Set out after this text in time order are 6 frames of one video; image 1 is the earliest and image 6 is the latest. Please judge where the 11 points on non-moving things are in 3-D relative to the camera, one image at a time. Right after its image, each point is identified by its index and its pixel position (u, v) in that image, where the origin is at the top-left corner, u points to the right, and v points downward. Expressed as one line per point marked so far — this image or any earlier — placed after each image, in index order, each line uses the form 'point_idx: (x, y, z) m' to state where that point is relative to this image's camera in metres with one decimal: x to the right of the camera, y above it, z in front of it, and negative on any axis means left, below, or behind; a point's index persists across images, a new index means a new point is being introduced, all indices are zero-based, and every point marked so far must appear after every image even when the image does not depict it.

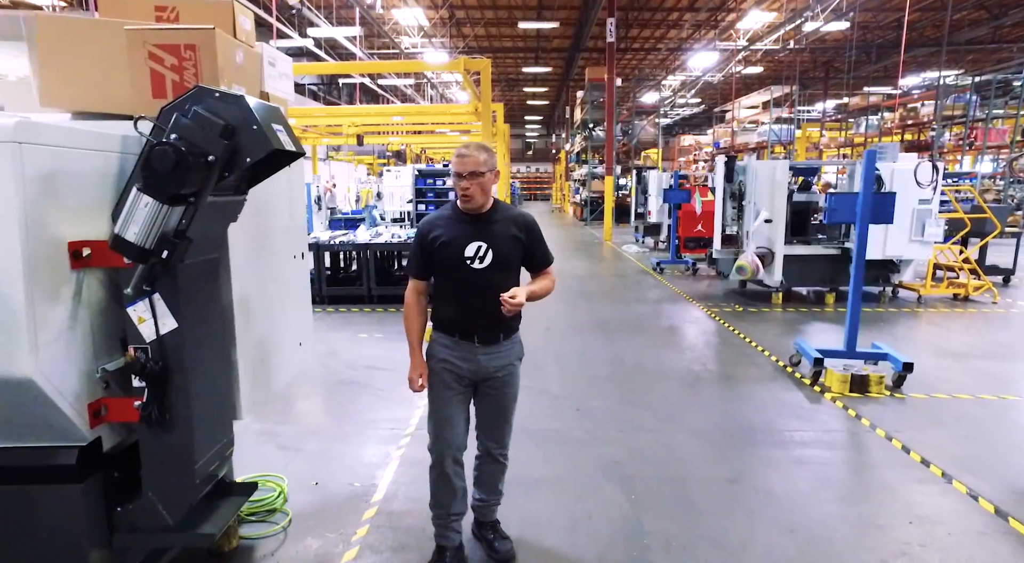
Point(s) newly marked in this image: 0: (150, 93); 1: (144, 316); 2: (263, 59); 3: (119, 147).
0: (-1.1, +0.6, +1.8) m
1: (-0.9, -0.1, +1.4) m
2: (-0.9, +0.8, +2.1) m
3: (-1.1, +0.4, +1.5) m
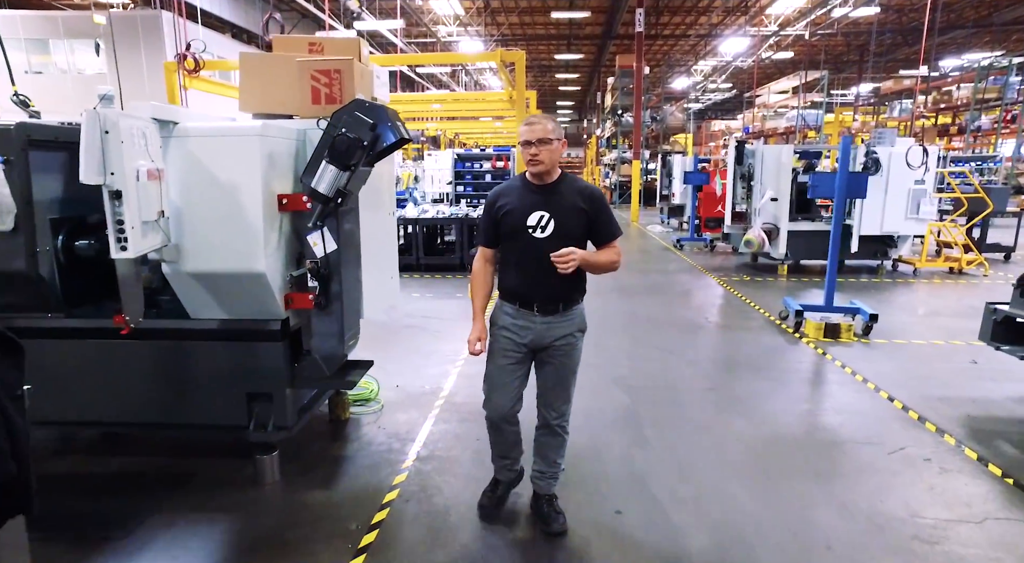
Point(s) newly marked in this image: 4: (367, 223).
0: (-1.0, +0.8, +2.7) m
1: (-0.8, +0.2, +2.4) m
2: (-0.7, +1.1, +3.0) m
3: (-0.9, +0.6, +2.5) m
4: (-0.7, +0.3, +2.9) m
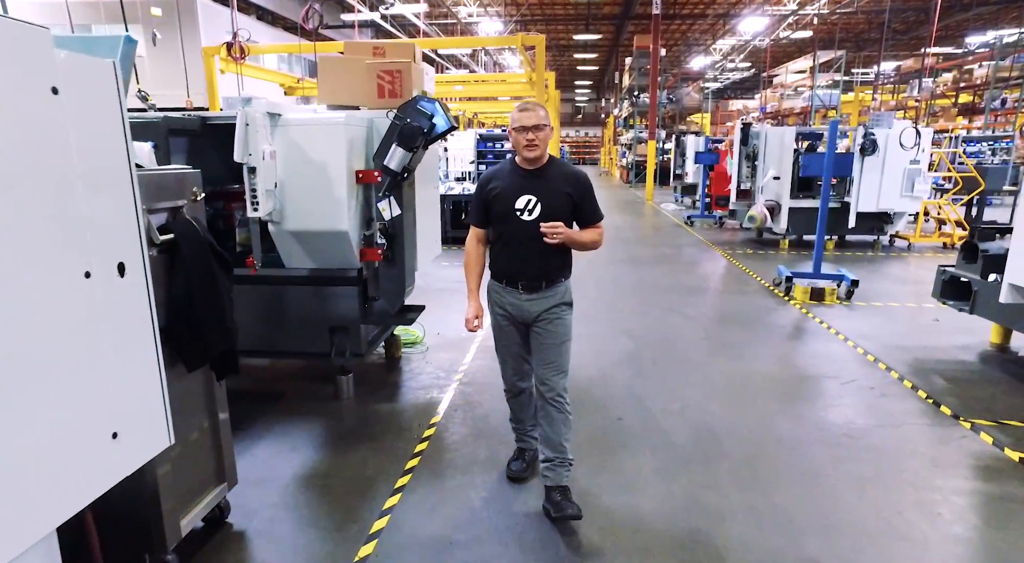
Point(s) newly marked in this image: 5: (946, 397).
0: (-0.8, +1.1, +3.3) m
1: (-0.7, +0.4, +3.1) m
2: (-0.5, +1.3, +3.6) m
3: (-0.8, +0.9, +3.1) m
4: (-0.6, +0.5, +3.6) m
5: (+2.4, -0.6, +3.1) m
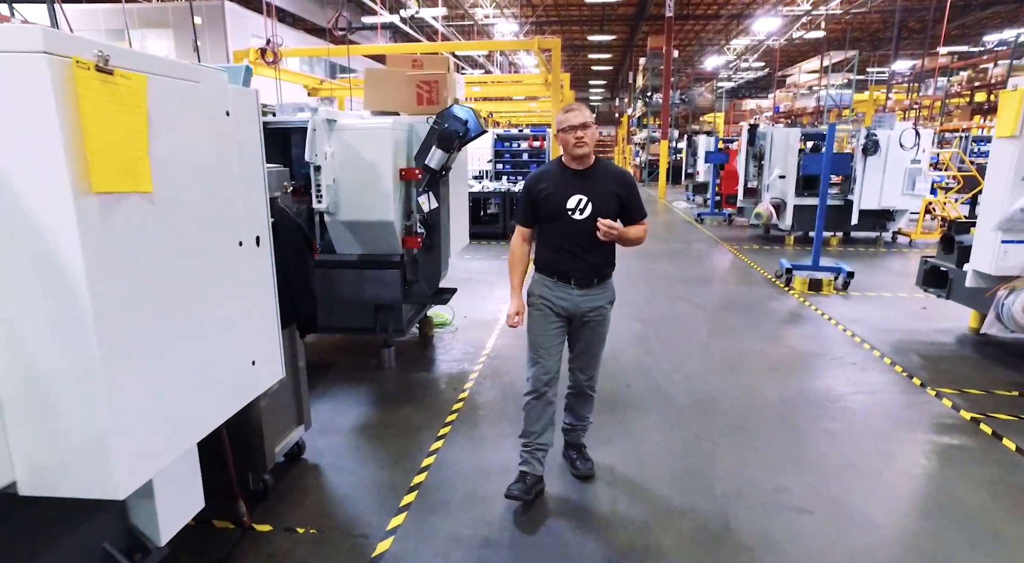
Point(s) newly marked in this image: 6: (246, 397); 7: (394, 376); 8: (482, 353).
0: (-0.6, +1.2, +3.8) m
1: (-0.5, +0.5, +3.5) m
2: (-0.4, +1.4, +4.1) m
3: (-0.6, +1.0, +3.6) m
4: (-0.4, +0.6, +4.0) m
5: (+2.5, -0.5, +3.5) m
6: (-0.8, -0.3, +1.7) m
7: (-0.7, -0.6, +3.6) m
8: (-0.2, -0.5, +4.0) m
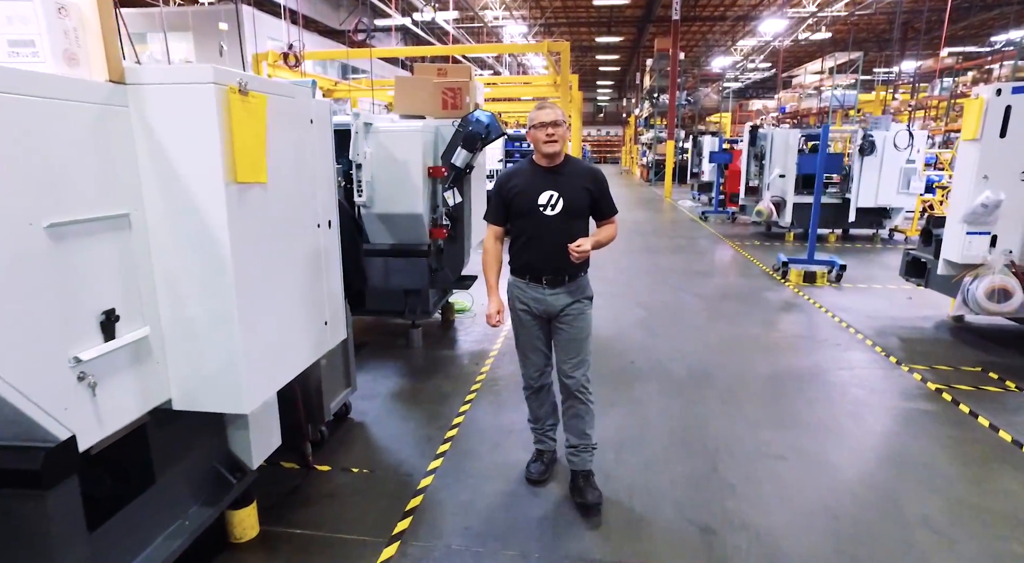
0: (-0.5, +1.3, +4.2) m
1: (-0.4, +0.6, +3.9) m
2: (-0.3, +1.5, +4.5) m
3: (-0.5, +1.1, +4.0) m
4: (-0.3, +0.7, +4.4) m
5: (+2.6, -0.5, +3.8) m
6: (-0.7, -0.2, +2.1) m
7: (-0.6, -0.5, +4.0) m
8: (-0.1, -0.4, +4.4) m
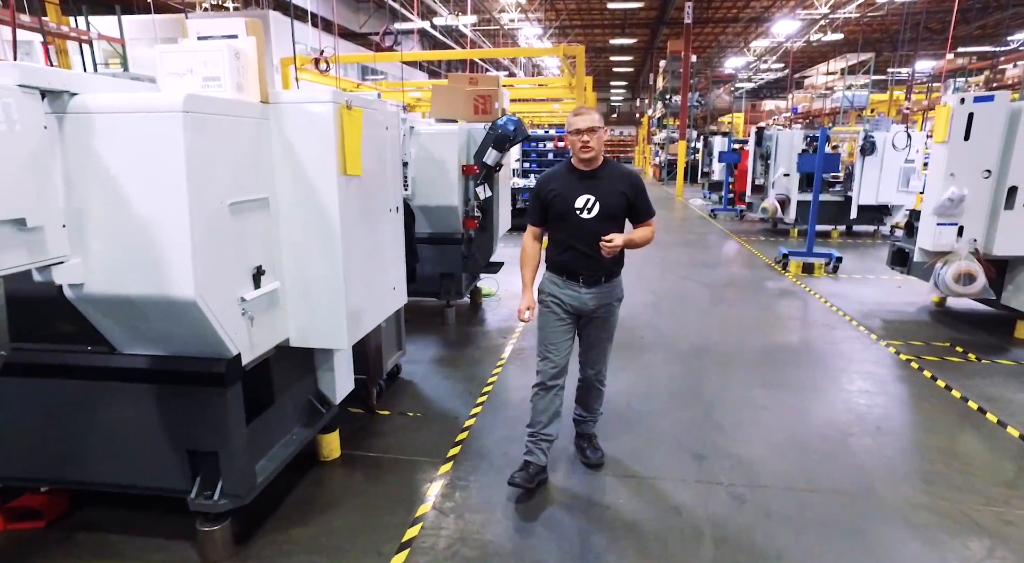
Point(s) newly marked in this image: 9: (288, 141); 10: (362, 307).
0: (-0.3, +1.4, +4.7) m
1: (-0.2, +0.7, +4.4) m
2: (-0.1, +1.6, +5.0) m
3: (-0.3, +1.2, +4.5) m
4: (-0.1, +0.8, +4.9) m
5: (+2.8, -0.4, +4.3) m
6: (-0.6, -0.1, +2.6) m
7: (-0.5, -0.4, +4.5) m
8: (+0.1, -0.3, +4.9) m
9: (-0.8, +0.5, +2.0) m
10: (-0.6, -0.1, +2.3) m
